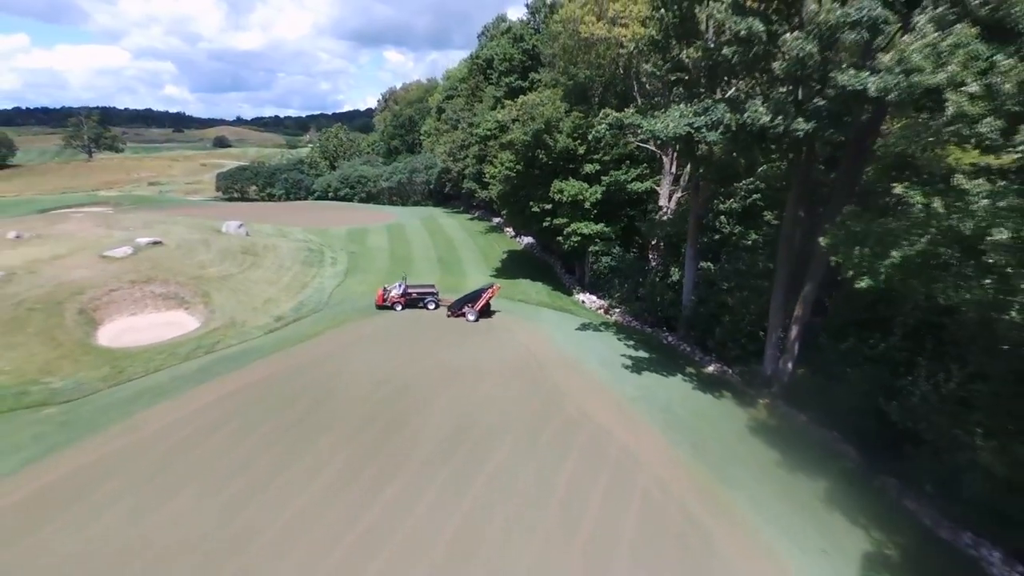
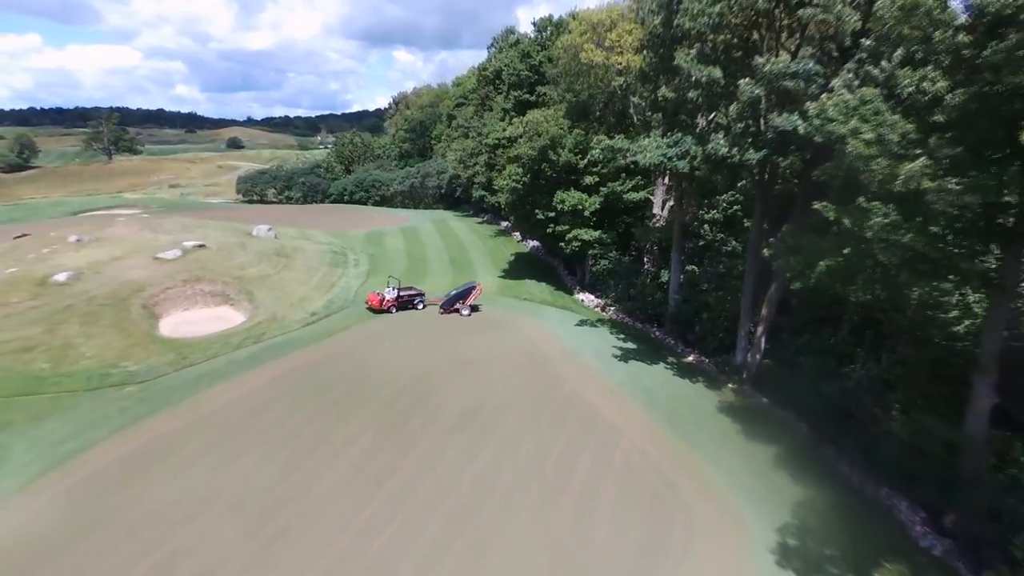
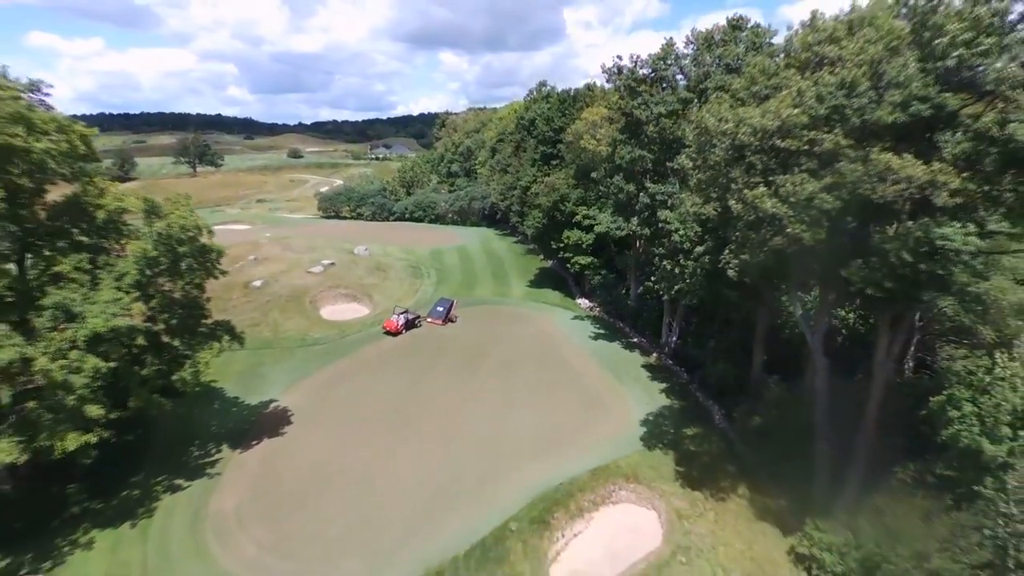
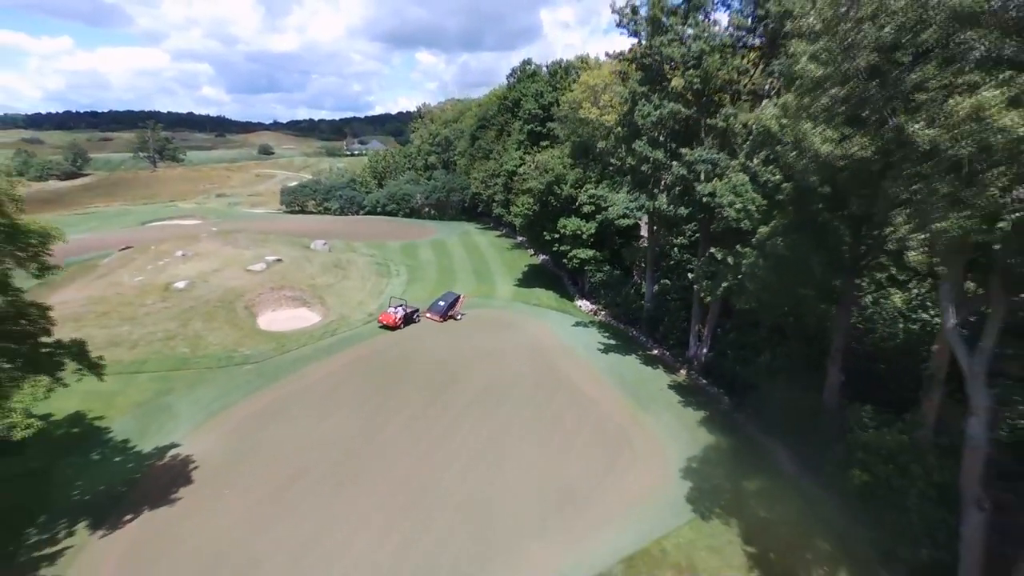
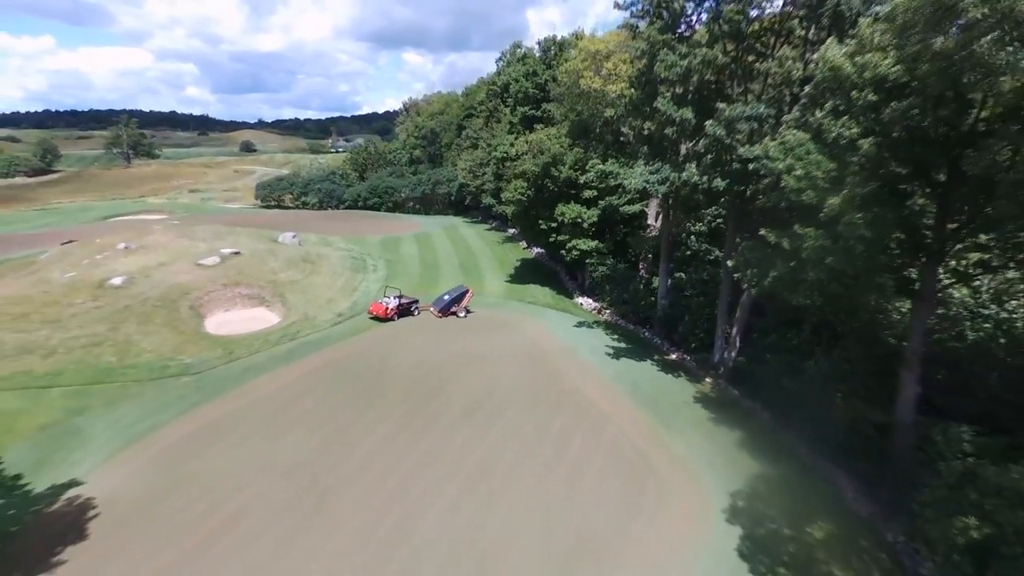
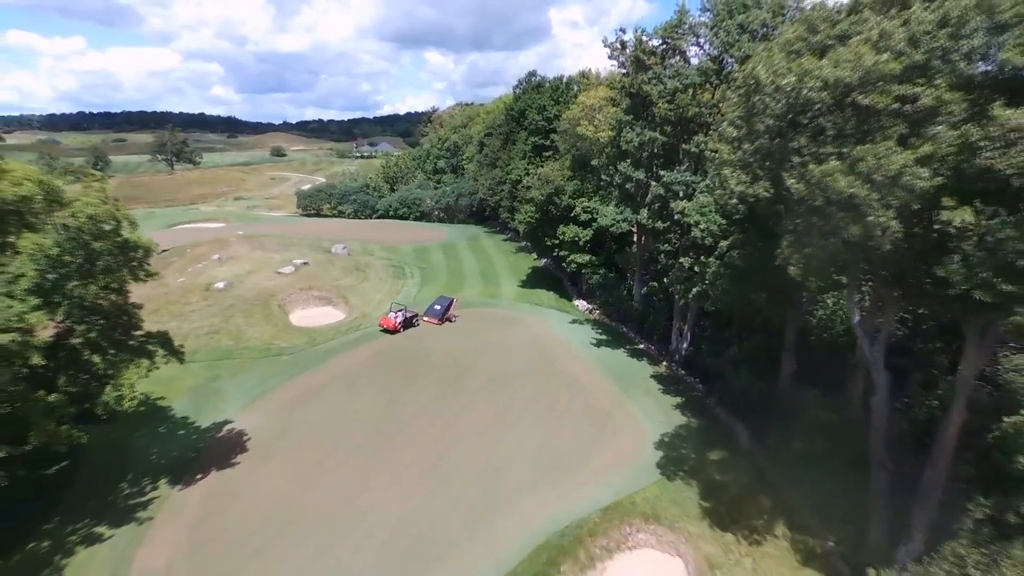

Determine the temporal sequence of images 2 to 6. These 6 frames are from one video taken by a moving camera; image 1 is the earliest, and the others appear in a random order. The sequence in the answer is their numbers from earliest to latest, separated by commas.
2, 5, 4, 6, 3
